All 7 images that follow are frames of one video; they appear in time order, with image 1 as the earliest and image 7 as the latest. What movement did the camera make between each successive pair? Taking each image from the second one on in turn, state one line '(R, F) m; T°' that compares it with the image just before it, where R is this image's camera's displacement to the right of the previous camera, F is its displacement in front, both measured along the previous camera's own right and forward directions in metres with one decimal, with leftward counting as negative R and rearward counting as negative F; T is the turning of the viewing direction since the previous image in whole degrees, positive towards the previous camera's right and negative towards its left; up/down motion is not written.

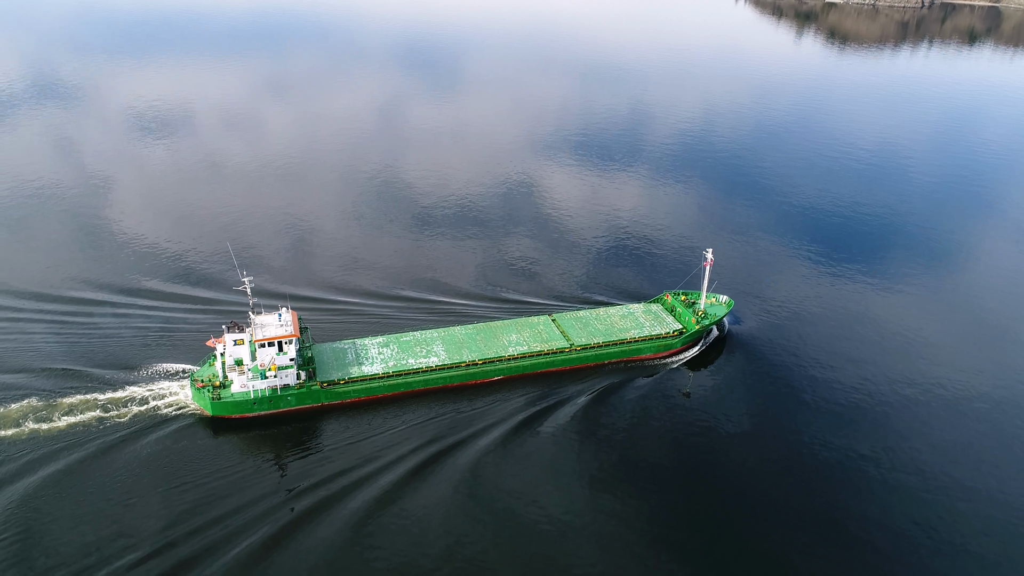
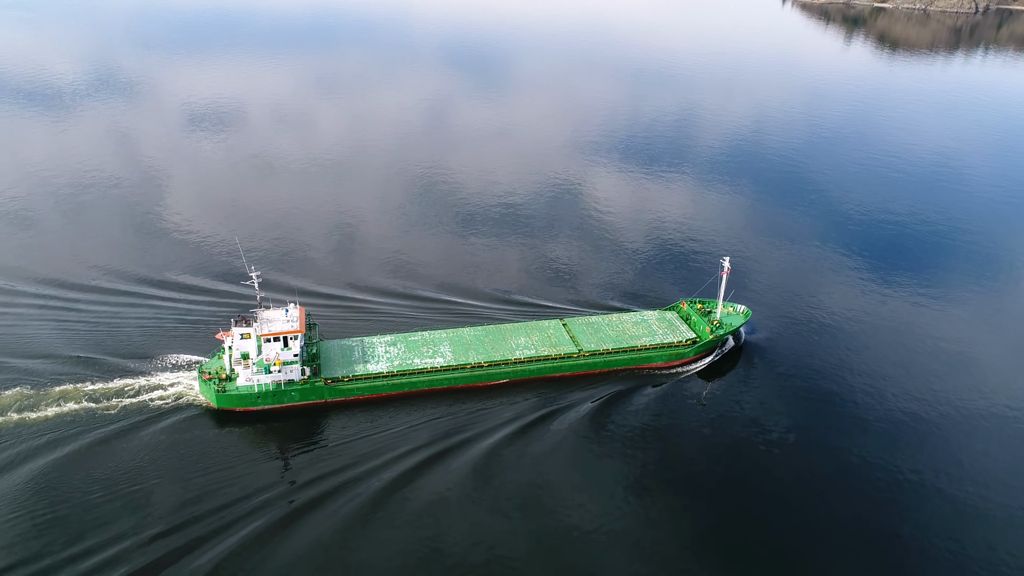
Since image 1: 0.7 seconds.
(+2.1, +0.7) m; -3°
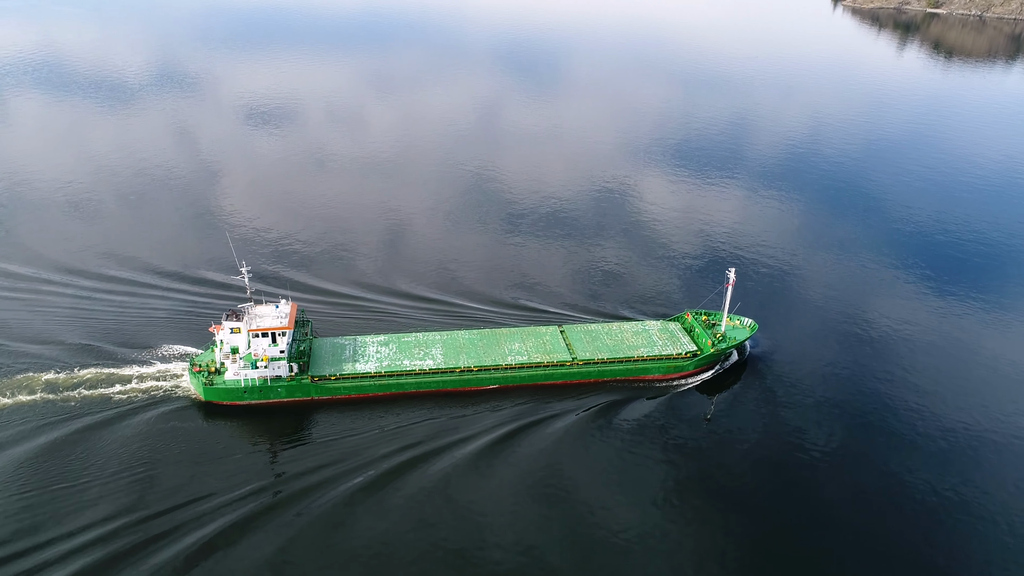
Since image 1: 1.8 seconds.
(+3.8, +1.2) m; -3°
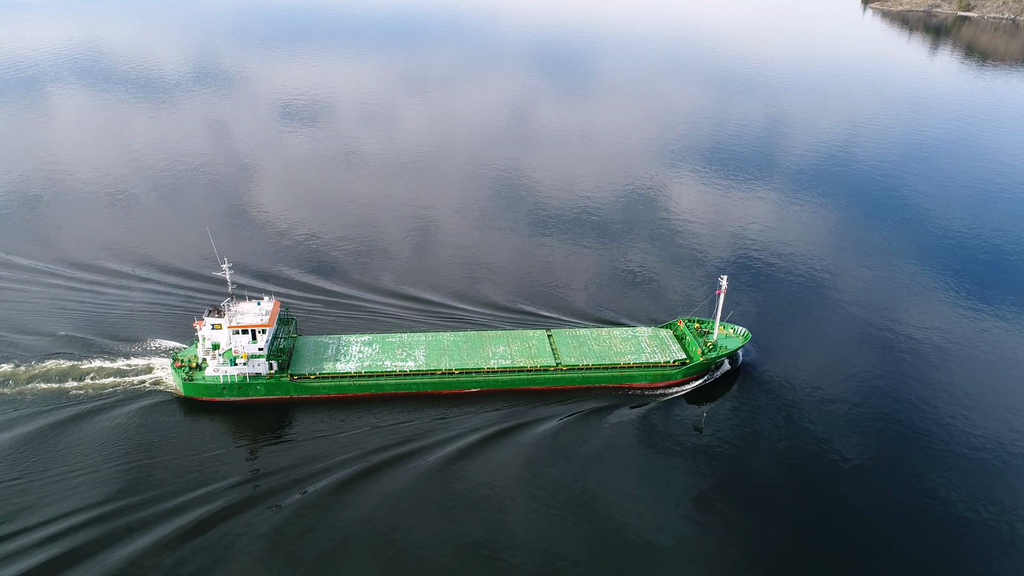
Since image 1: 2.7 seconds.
(+3.2, +0.9) m; -2°
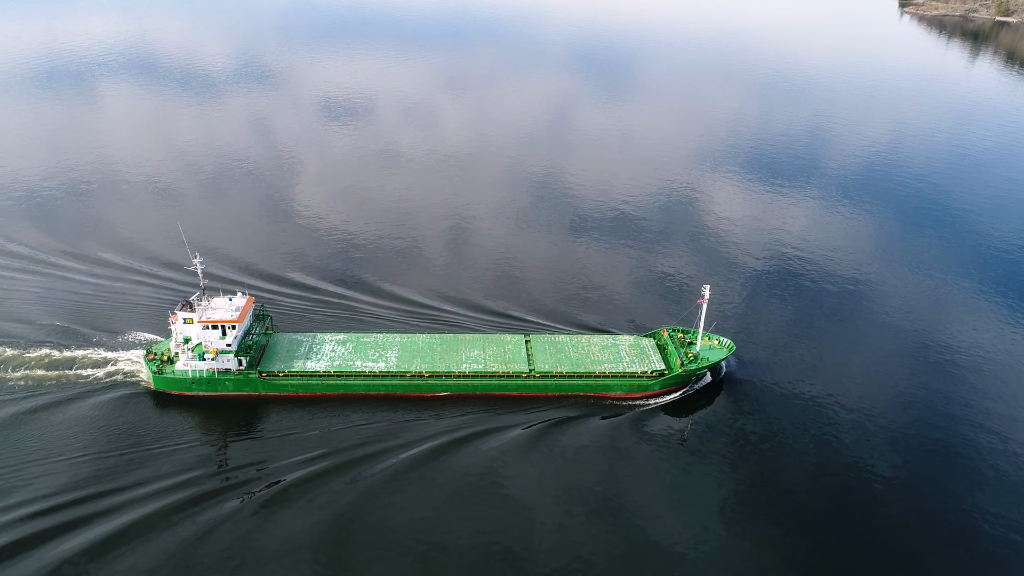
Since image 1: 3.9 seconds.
(+4.3, +1.0) m; -2°
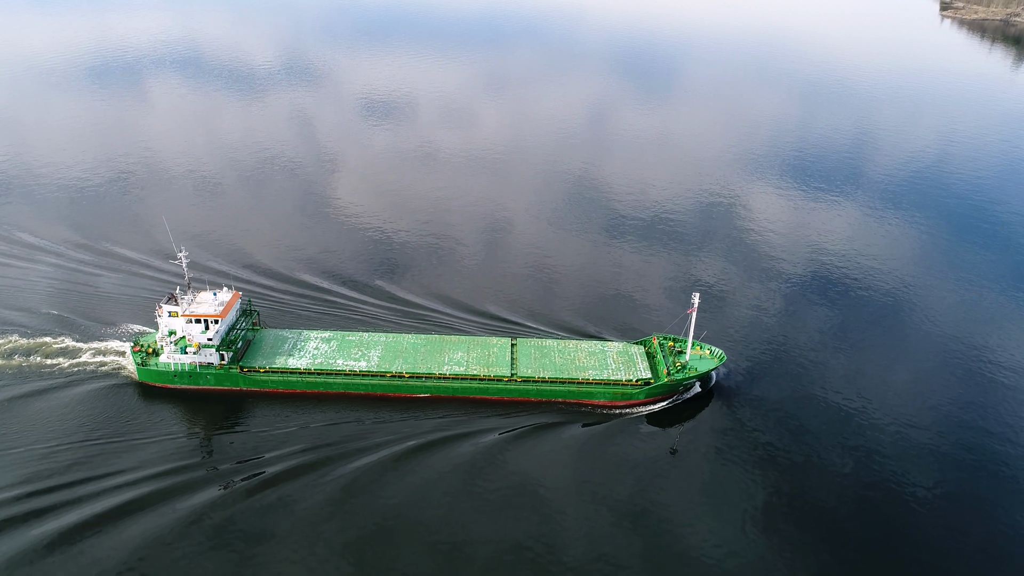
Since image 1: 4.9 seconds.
(+3.6, +0.7) m; -2°
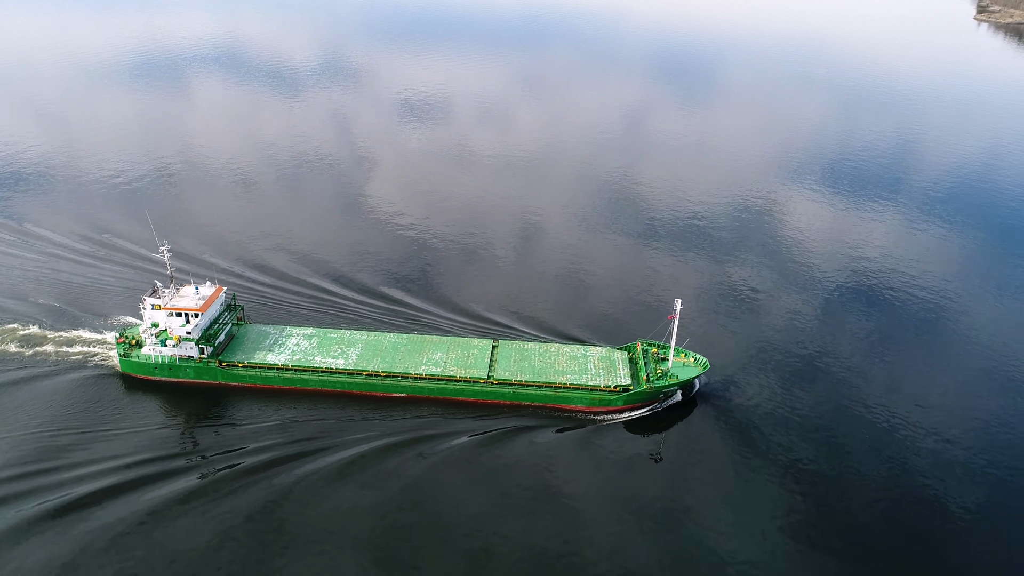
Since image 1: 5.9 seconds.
(+3.7, +0.4) m; -2°
